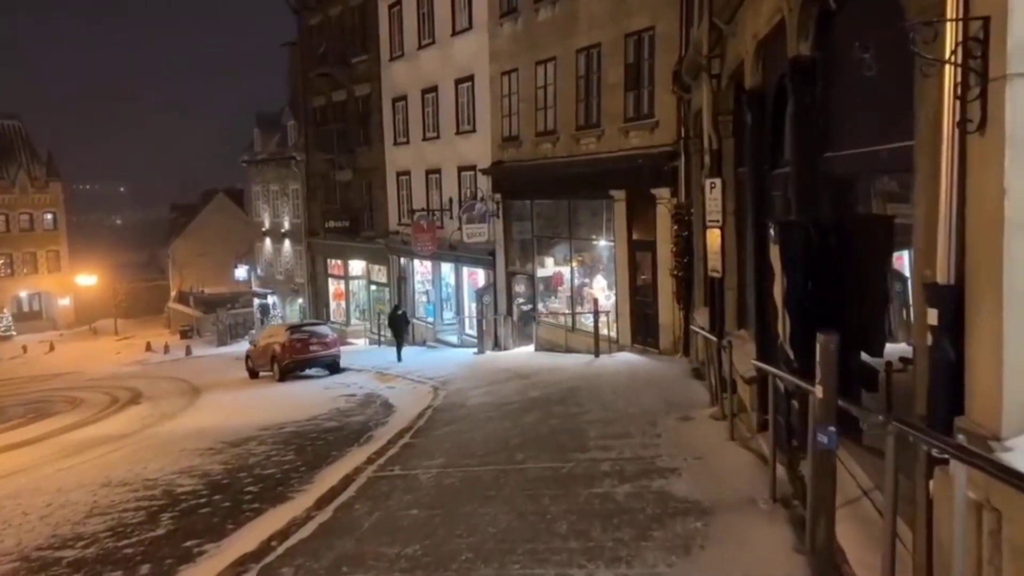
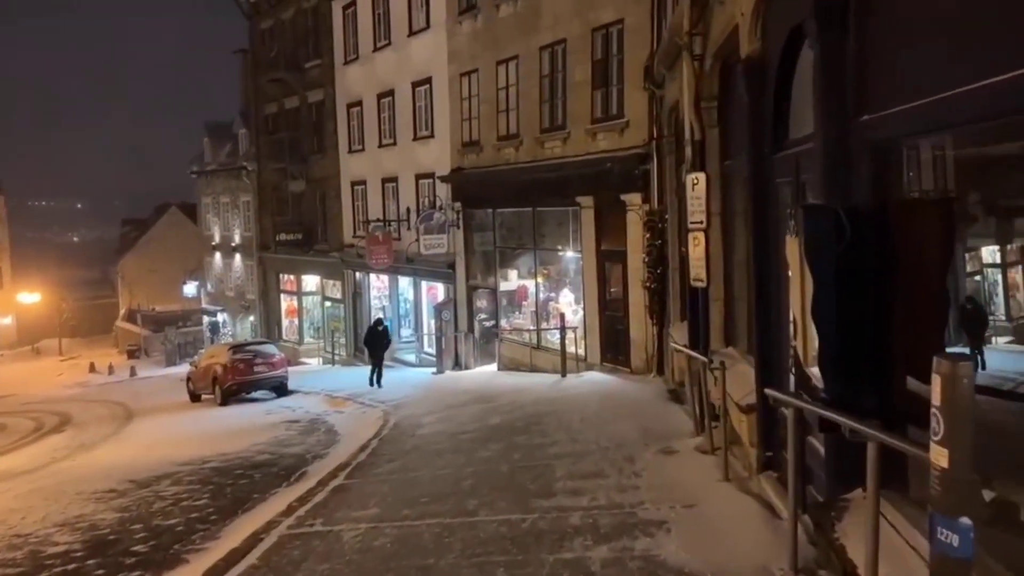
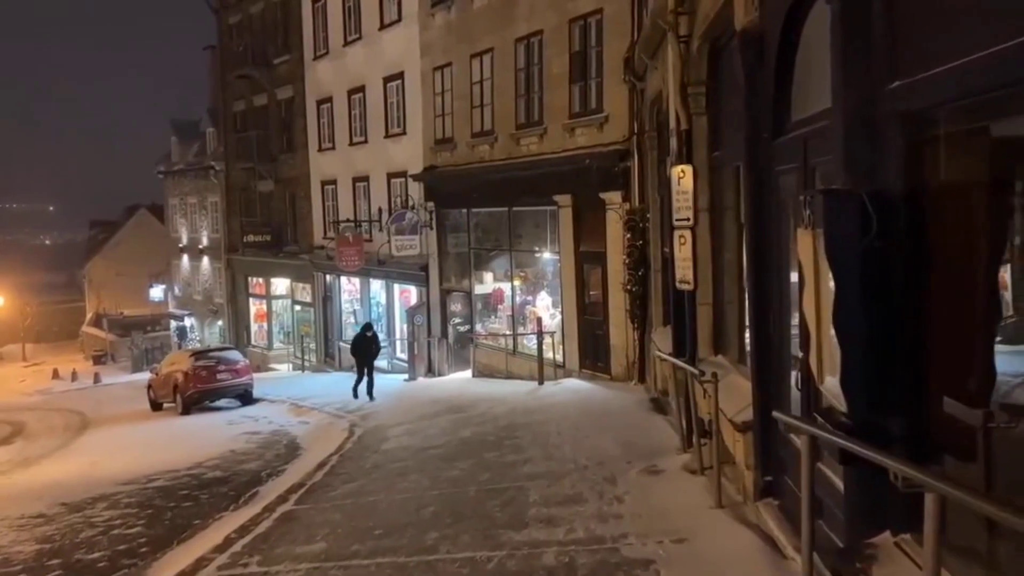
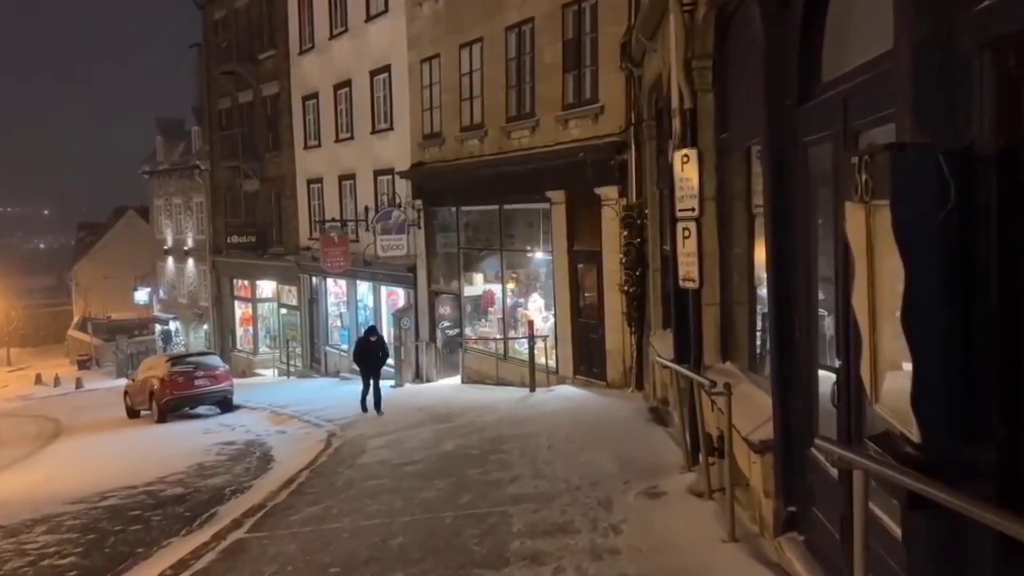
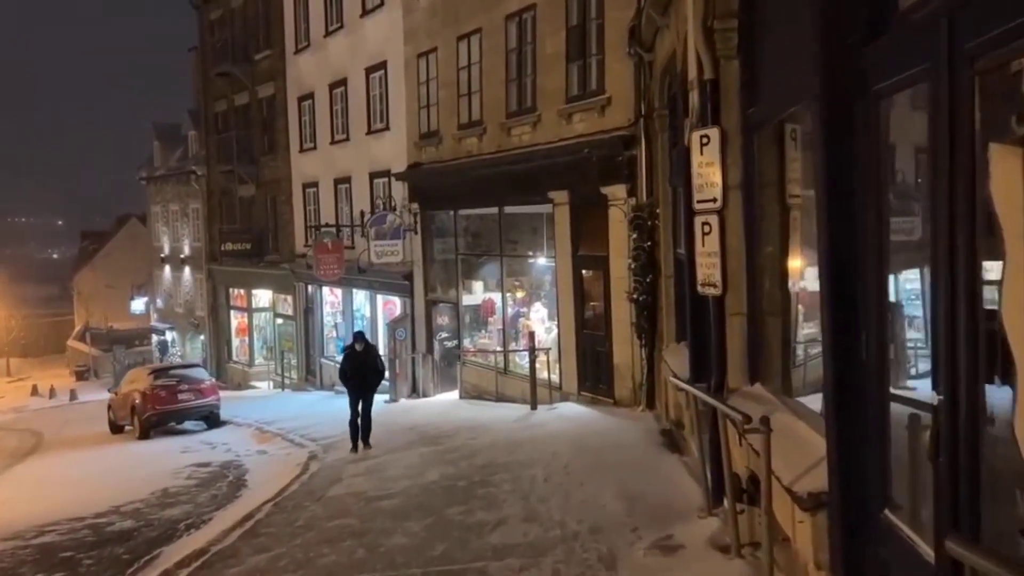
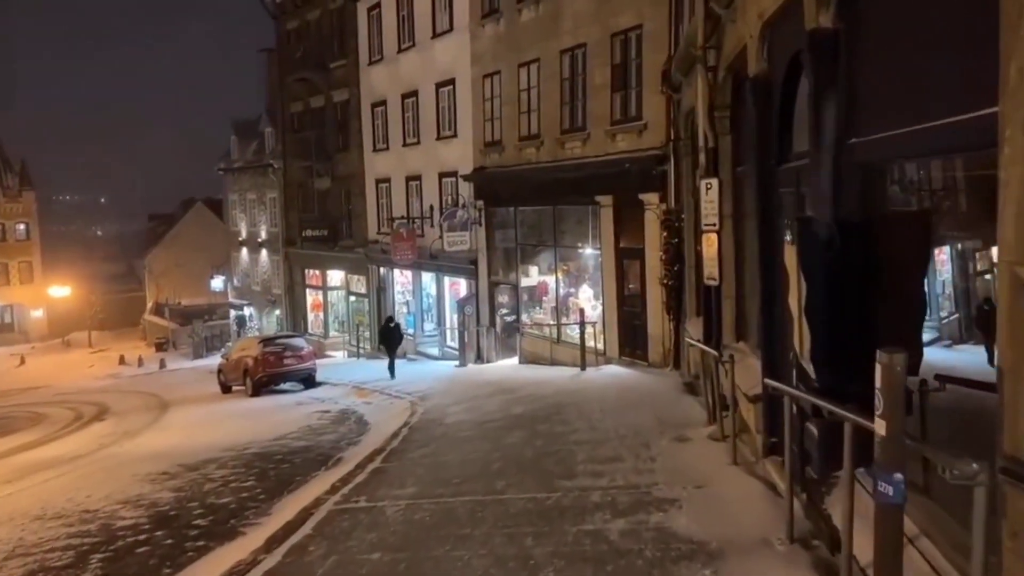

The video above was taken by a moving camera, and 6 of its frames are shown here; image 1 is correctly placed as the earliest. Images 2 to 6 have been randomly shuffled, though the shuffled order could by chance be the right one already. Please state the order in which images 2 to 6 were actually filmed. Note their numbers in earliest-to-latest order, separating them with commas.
6, 2, 3, 4, 5
